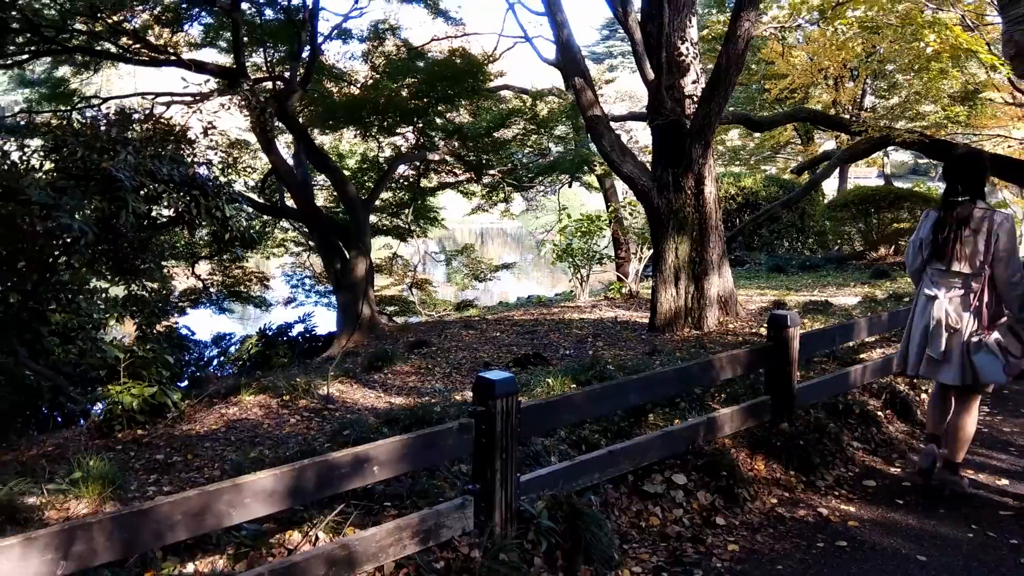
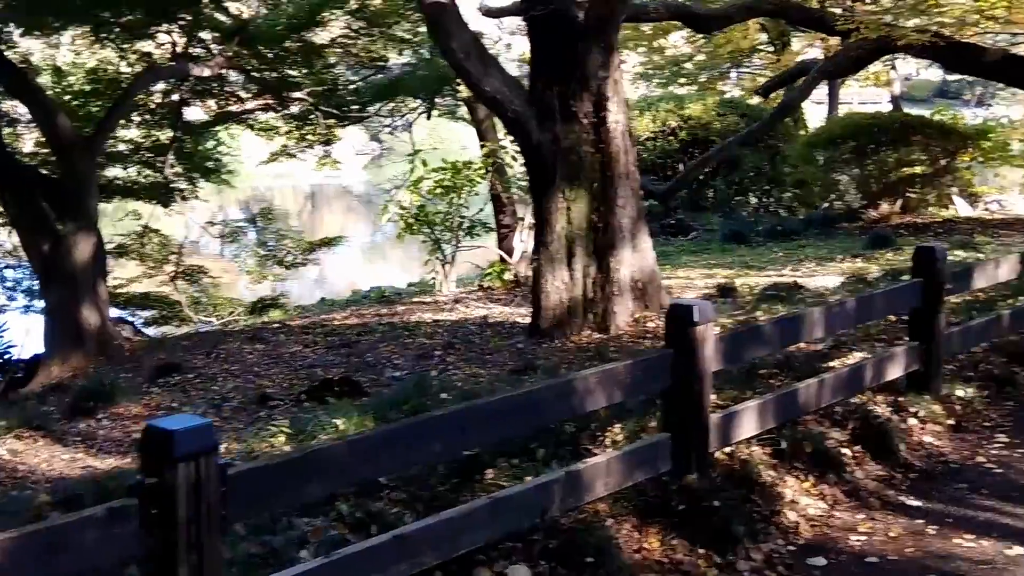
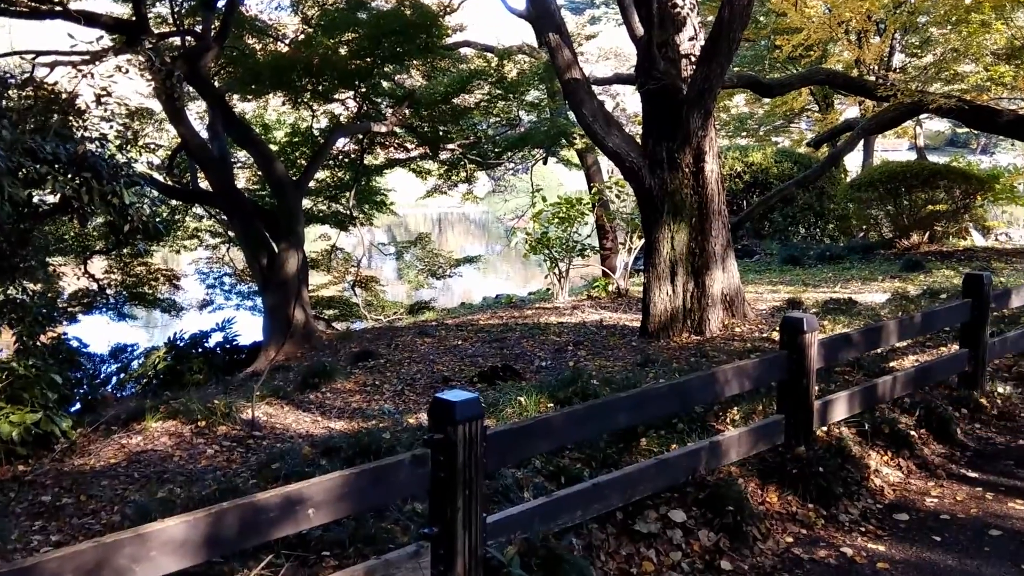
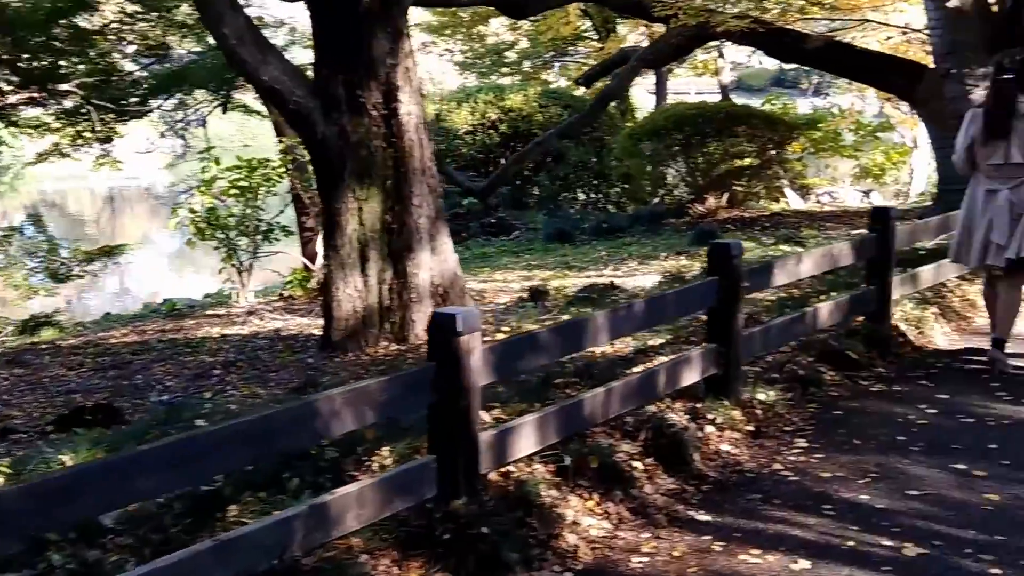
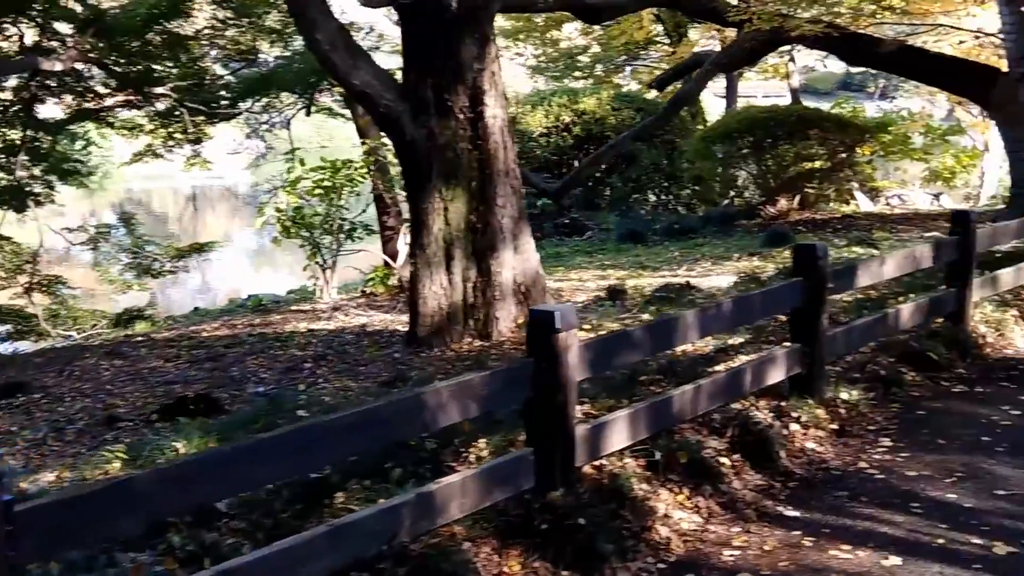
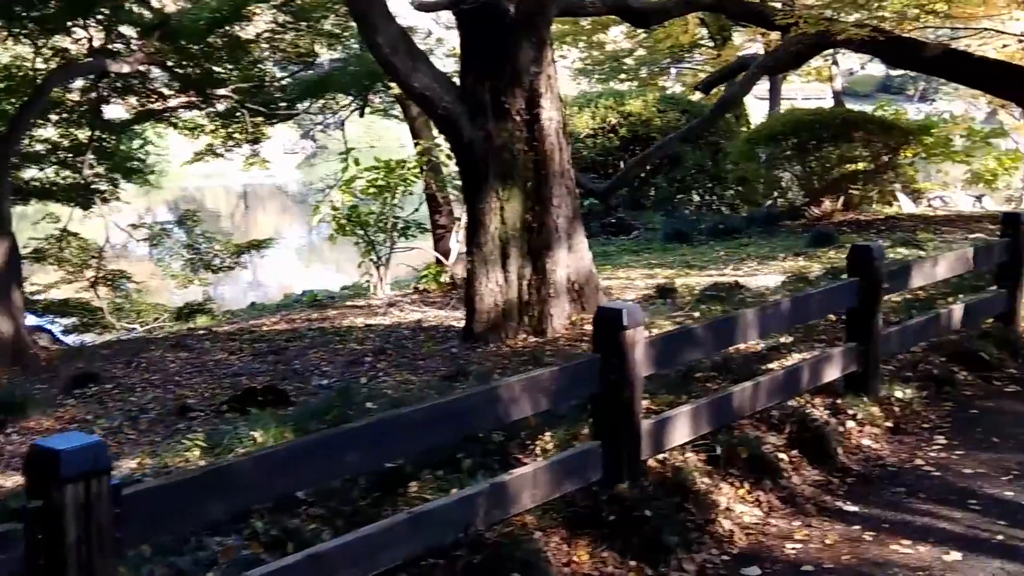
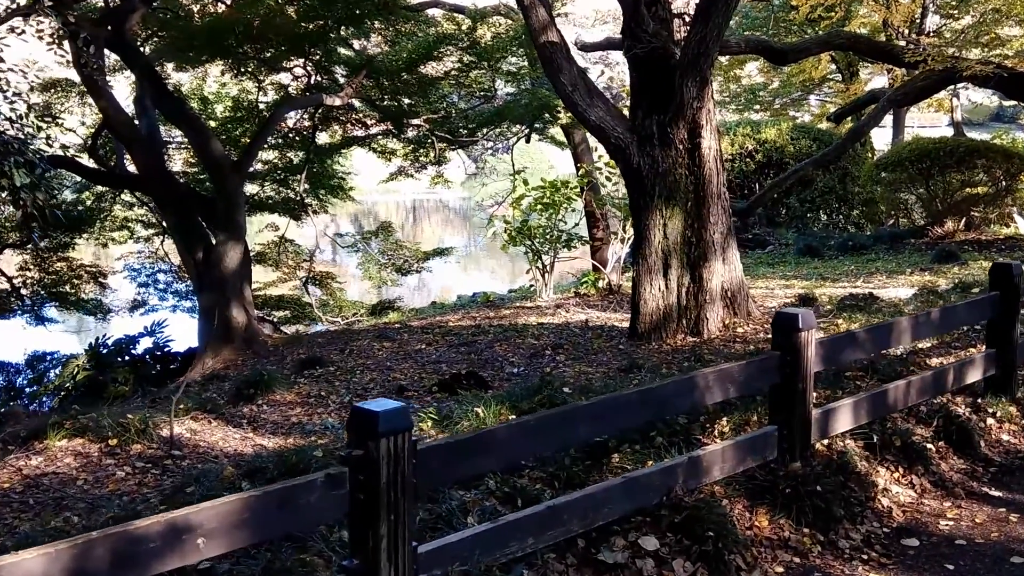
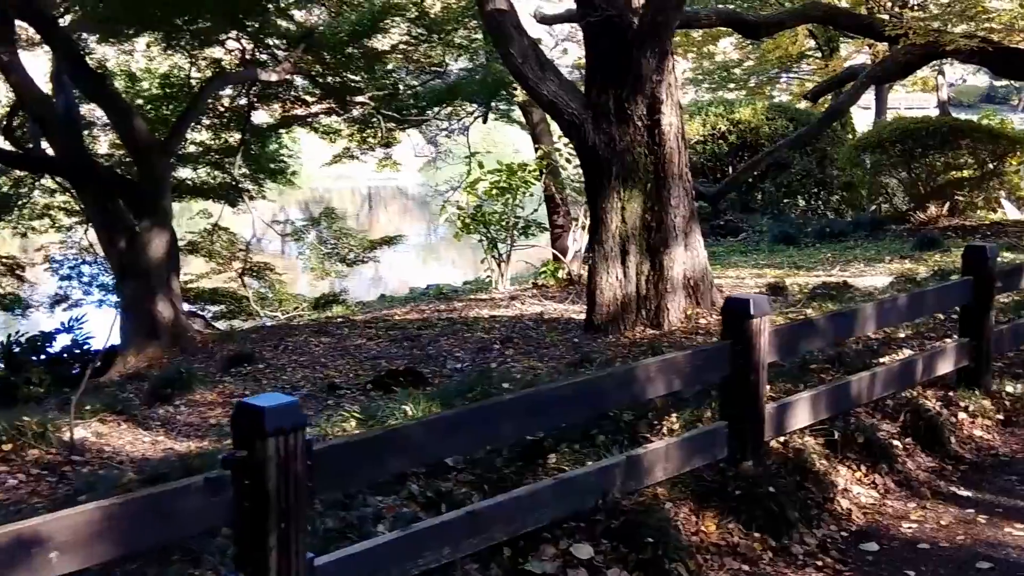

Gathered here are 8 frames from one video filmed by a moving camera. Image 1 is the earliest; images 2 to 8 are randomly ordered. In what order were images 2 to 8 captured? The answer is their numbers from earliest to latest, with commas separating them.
3, 7, 8, 2, 6, 5, 4
